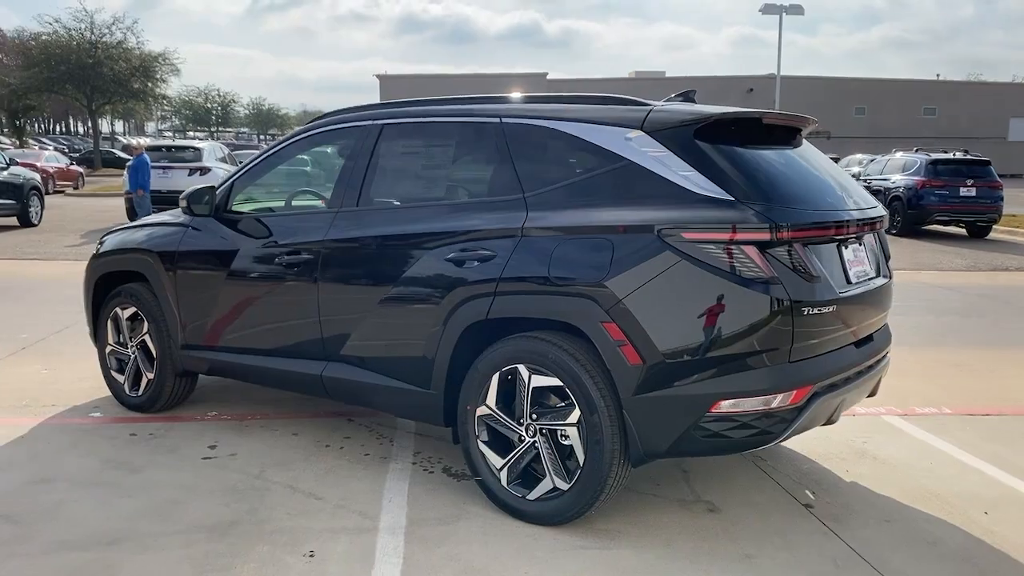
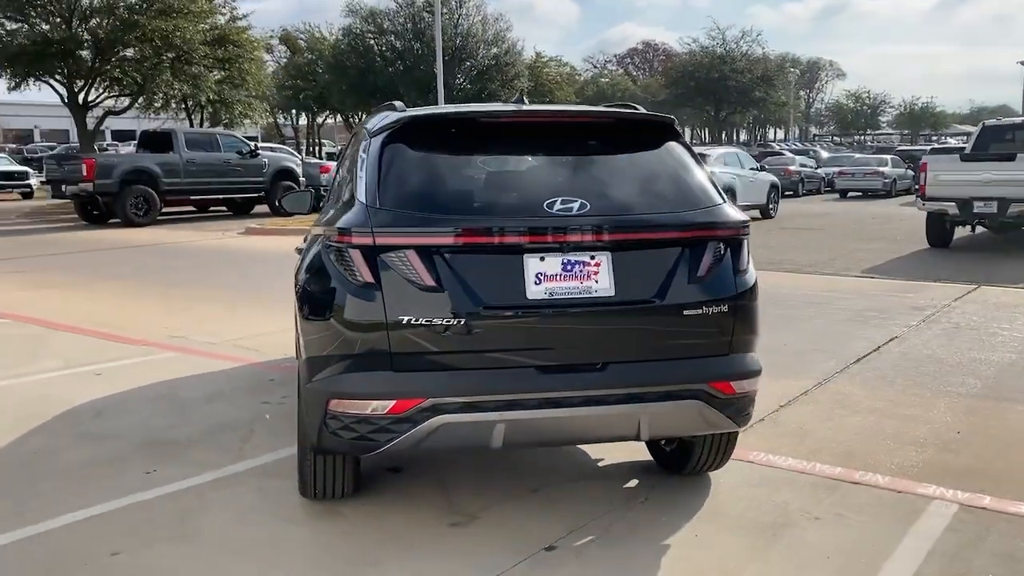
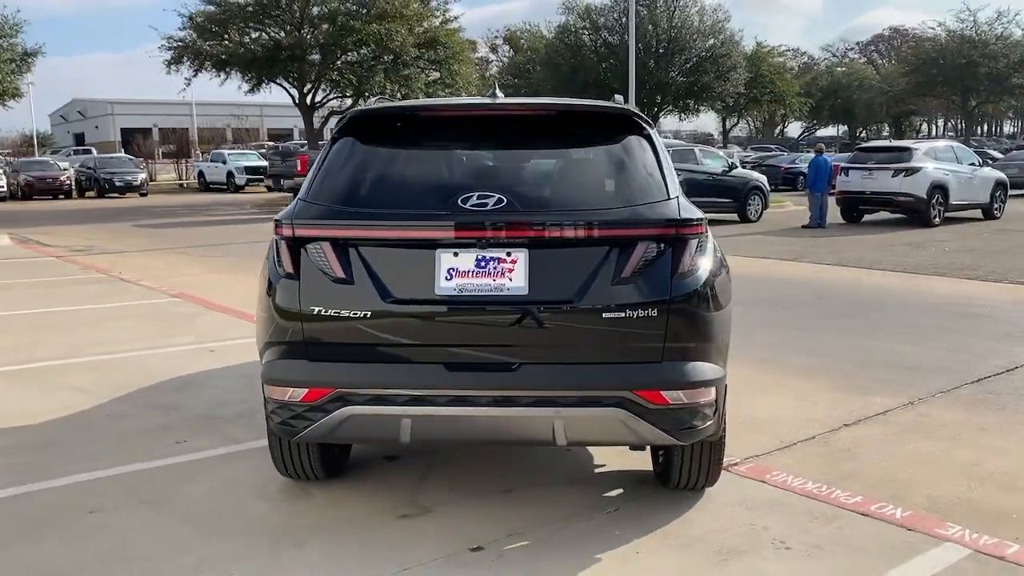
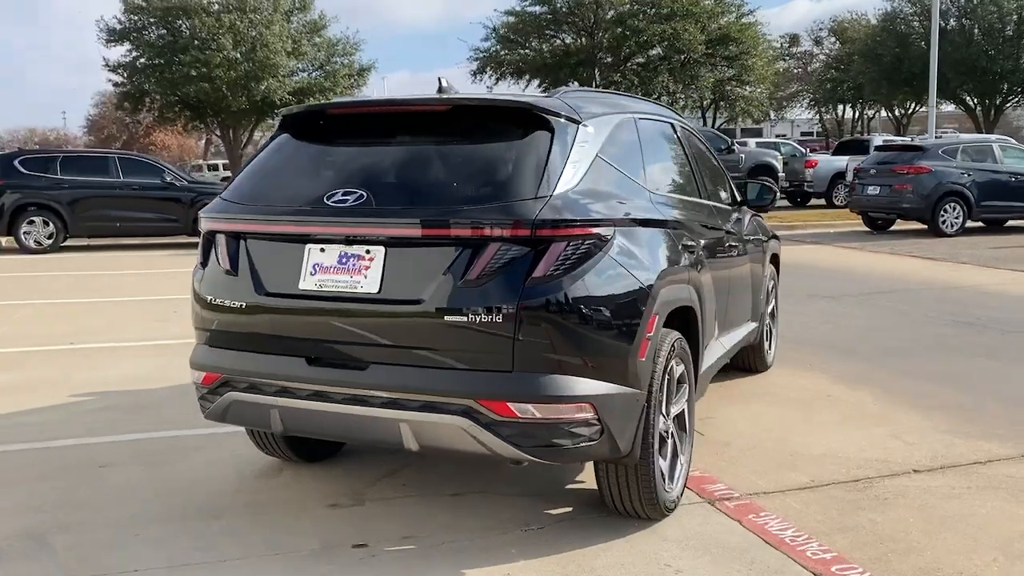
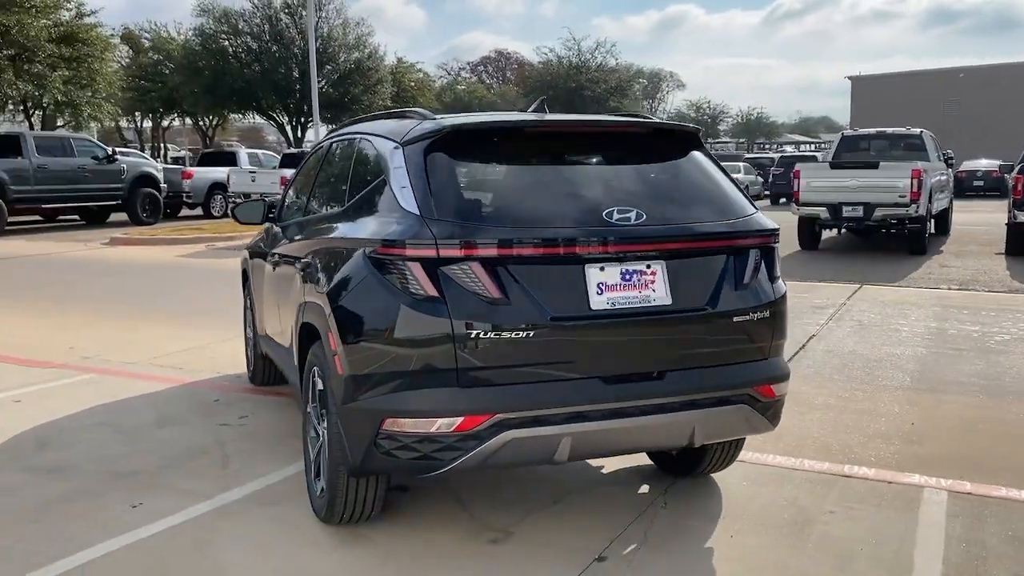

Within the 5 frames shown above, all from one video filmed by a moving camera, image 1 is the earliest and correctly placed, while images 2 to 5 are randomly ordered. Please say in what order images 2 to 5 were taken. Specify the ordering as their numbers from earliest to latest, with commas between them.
5, 2, 3, 4
